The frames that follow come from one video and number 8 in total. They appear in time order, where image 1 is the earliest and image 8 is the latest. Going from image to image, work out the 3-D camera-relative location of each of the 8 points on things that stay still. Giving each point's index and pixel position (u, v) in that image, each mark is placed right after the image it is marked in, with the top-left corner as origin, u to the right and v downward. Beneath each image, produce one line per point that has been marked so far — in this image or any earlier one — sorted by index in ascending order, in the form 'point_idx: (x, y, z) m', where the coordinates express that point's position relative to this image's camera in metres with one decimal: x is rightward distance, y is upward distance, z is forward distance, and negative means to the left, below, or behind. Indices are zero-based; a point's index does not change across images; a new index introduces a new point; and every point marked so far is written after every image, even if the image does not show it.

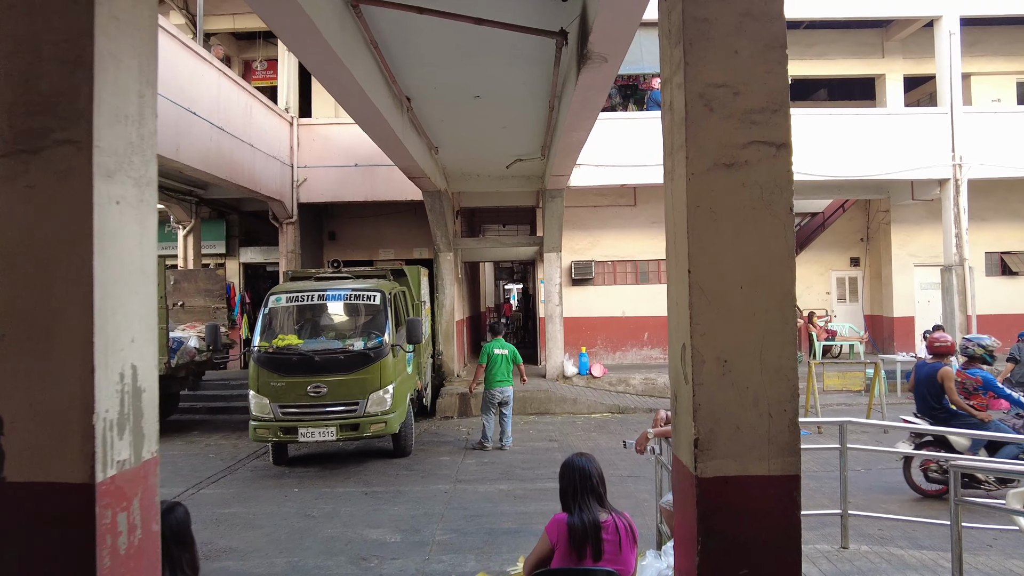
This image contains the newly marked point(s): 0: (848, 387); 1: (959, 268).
0: (+4.6, -1.3, +9.0) m
1: (+7.8, +0.4, +11.5) m
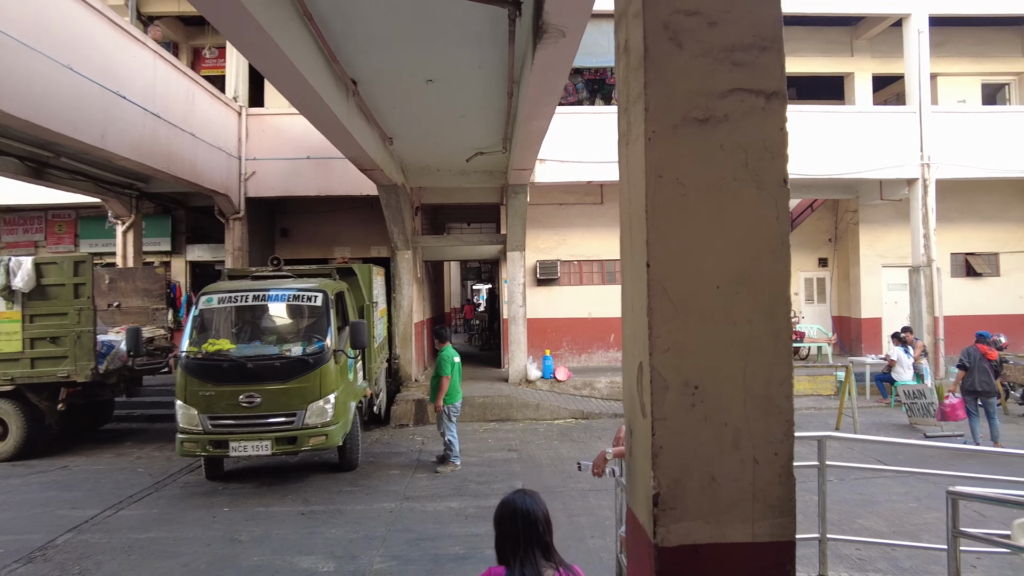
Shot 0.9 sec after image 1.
0: (+4.0, -1.4, +8.7) m
1: (+7.2, +0.3, +11.3) m
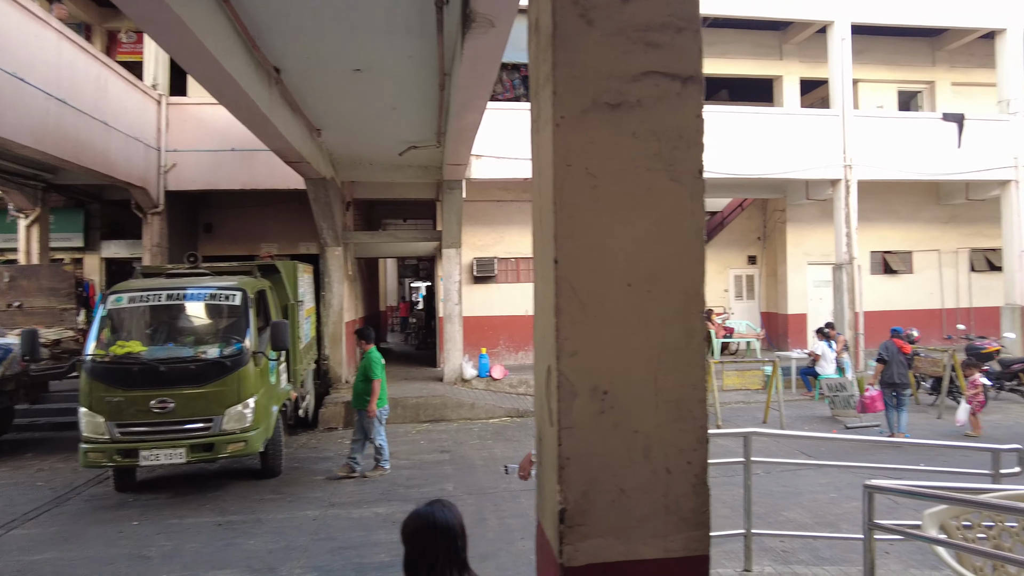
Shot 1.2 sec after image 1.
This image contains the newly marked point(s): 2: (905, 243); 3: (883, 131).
0: (+3.2, -1.3, +8.9) m
1: (+6.1, +0.4, +11.8) m
2: (+8.5, +1.0, +14.1) m
3: (+7.0, +3.0, +12.3) m
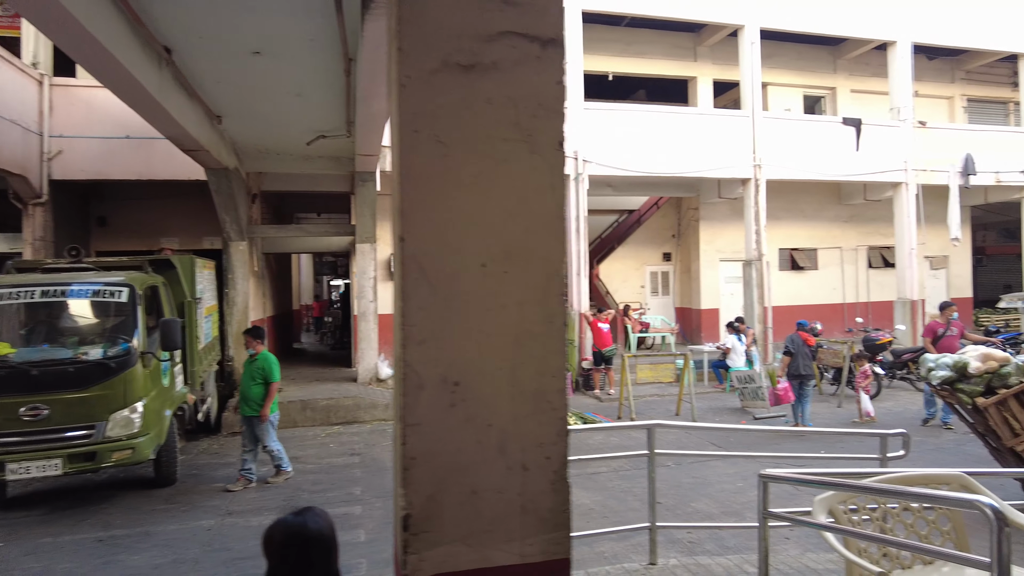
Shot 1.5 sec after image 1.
0: (+2.0, -1.3, +9.0) m
1: (+4.6, +0.5, +12.3) m
2: (+6.7, +1.1, +14.8) m
3: (+5.4, +3.0, +12.9) m
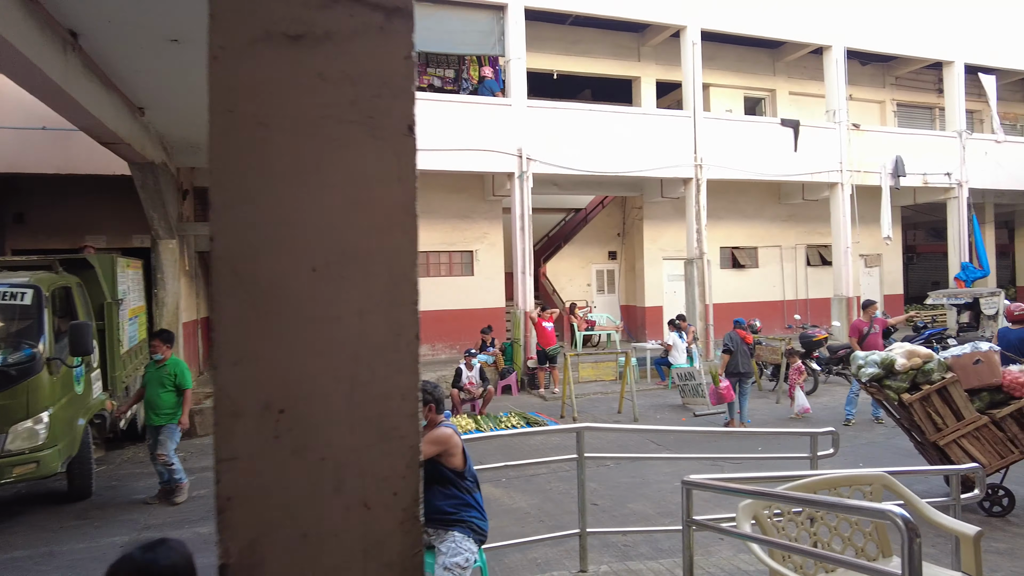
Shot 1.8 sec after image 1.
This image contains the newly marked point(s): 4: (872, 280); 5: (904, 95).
0: (+1.2, -1.2, +9.0) m
1: (+3.5, +0.5, +12.4) m
2: (+5.5, +1.1, +15.1) m
3: (+4.3, +3.1, +13.1) m
4: (+8.9, +0.2, +16.3) m
5: (+10.2, +5.0, +17.1) m
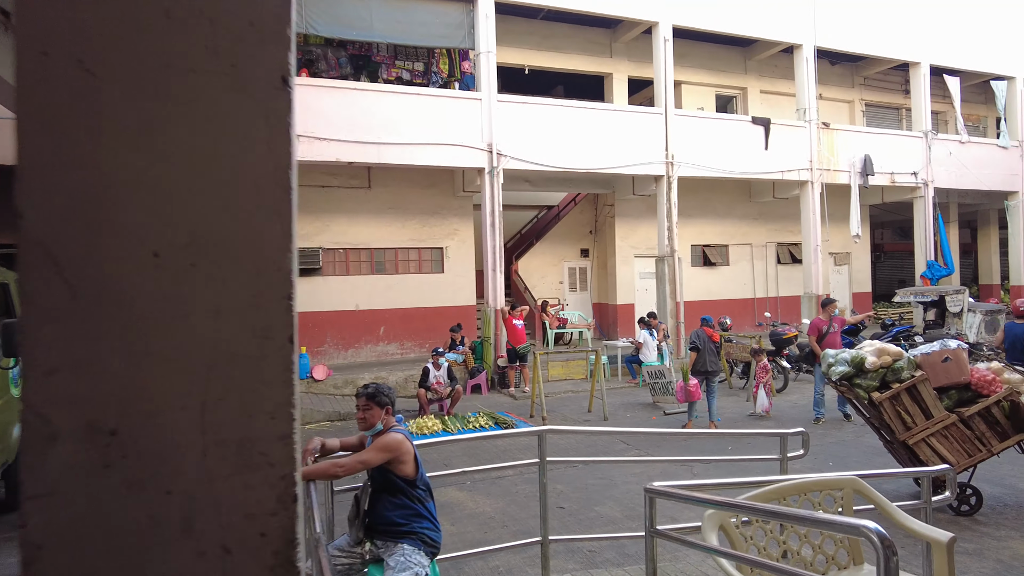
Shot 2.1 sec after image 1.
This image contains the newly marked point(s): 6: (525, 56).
0: (+0.8, -1.2, +8.9) m
1: (+3.0, +0.6, +12.3) m
2: (+4.8, +1.2, +15.1) m
3: (+3.8, +3.1, +13.0) m
4: (+8.2, +0.3, +16.4) m
5: (+9.5, +5.1, +17.2) m
6: (+0.3, +4.7, +13.4) m
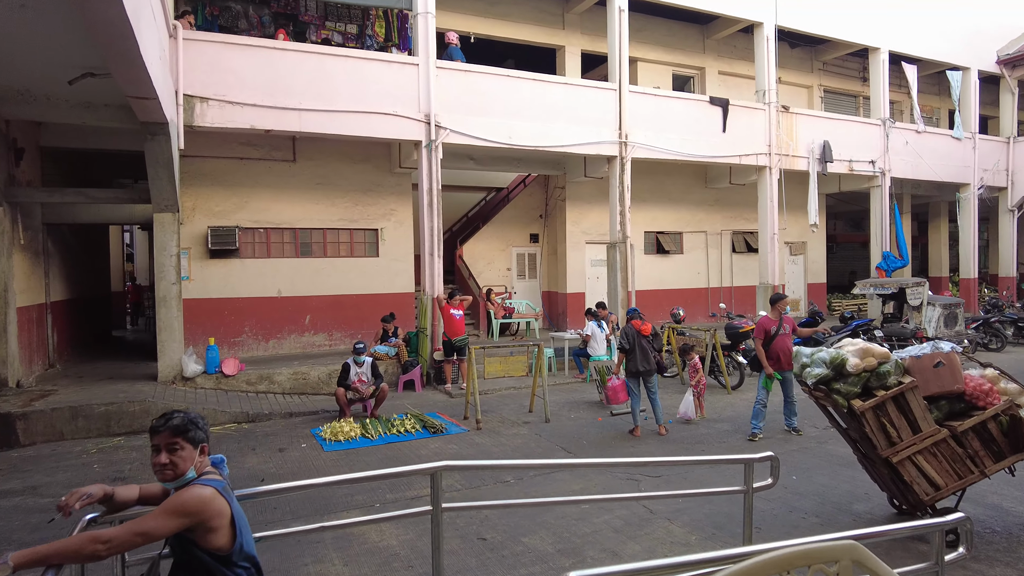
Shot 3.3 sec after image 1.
0: (0.0, -1.0, +8.0) m
1: (+2.0, +0.8, +11.6) m
2: (+3.6, +1.4, +14.5) m
3: (+2.7, +3.3, +12.3) m
4: (+6.9, +0.5, +16.0) m
5: (+8.2, +5.3, +16.8) m
6: (-0.8, +5.0, +12.3) m
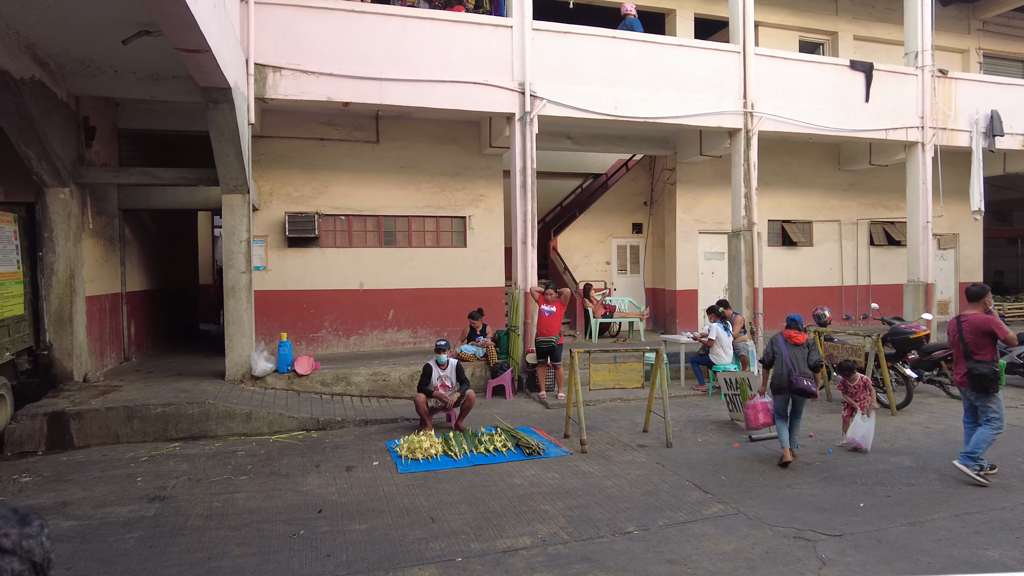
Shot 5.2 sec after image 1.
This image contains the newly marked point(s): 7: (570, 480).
0: (+1.1, -1.0, +6.6) m
1: (+3.6, +0.8, +9.9) m
2: (+5.6, +1.5, +12.5) m
3: (+4.4, +3.4, +10.5) m
4: (+9.0, +0.5, +13.6) m
5: (+10.4, +5.3, +14.2) m
6: (+1.0, +5.1, +11.0) m
7: (+0.4, -1.5, +5.1) m
